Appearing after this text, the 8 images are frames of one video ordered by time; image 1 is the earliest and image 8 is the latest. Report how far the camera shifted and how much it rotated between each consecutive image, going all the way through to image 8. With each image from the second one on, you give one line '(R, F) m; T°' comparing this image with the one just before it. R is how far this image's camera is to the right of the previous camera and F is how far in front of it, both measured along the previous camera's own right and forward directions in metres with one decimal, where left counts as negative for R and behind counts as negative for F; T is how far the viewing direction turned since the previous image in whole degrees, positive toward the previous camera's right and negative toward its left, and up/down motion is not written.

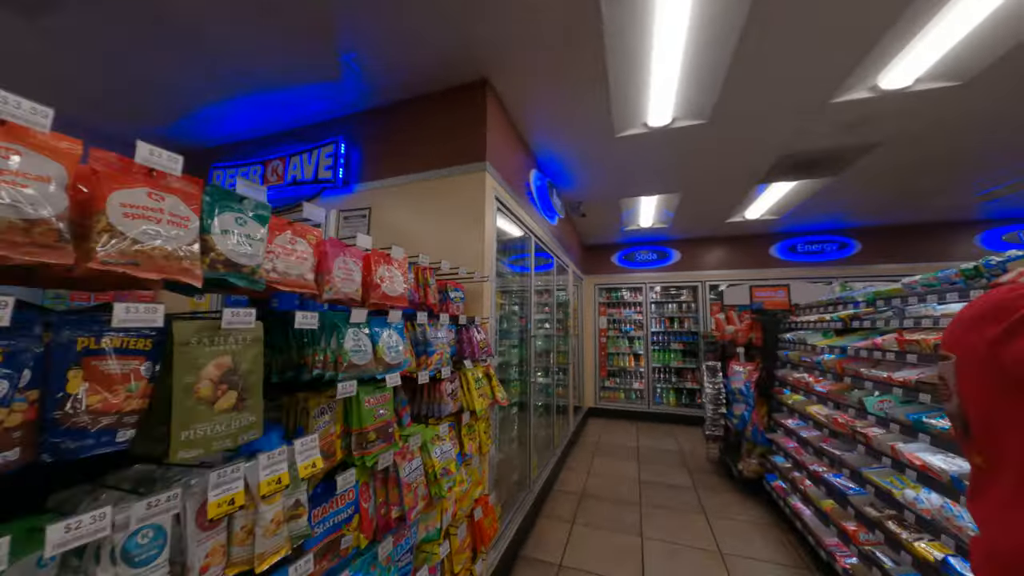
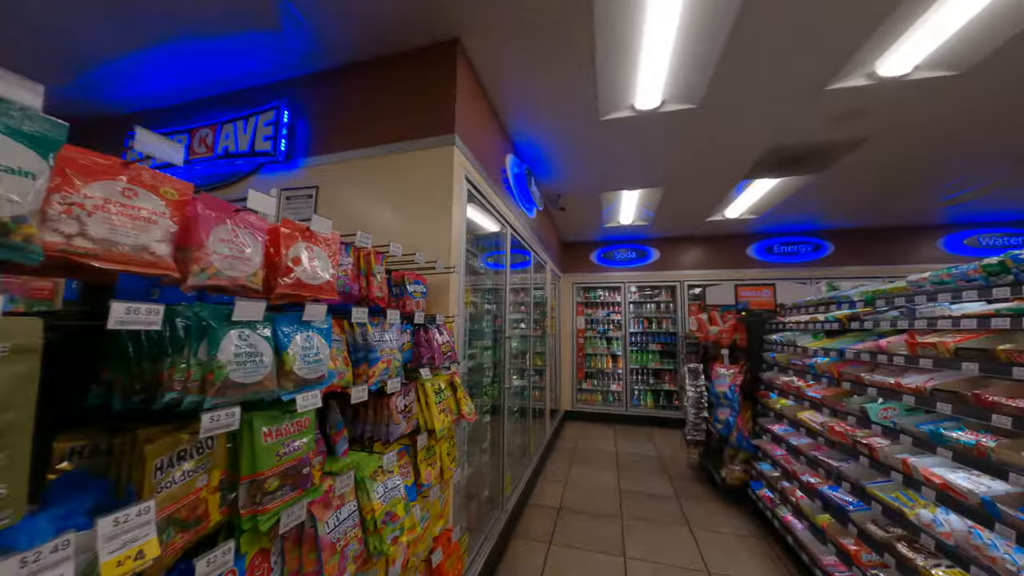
(0.0, +0.3) m; +4°
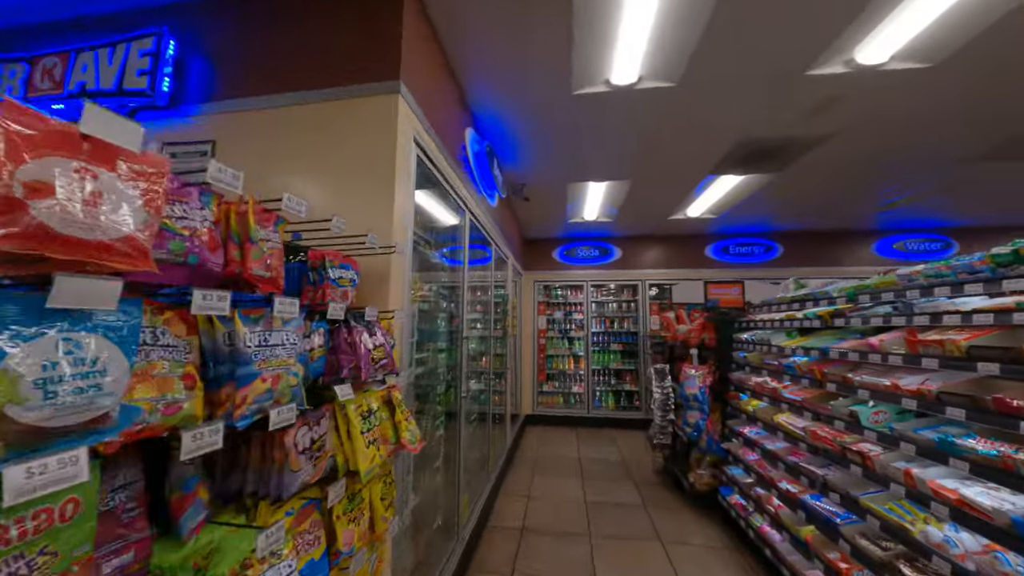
(0.0, +0.3) m; +7°
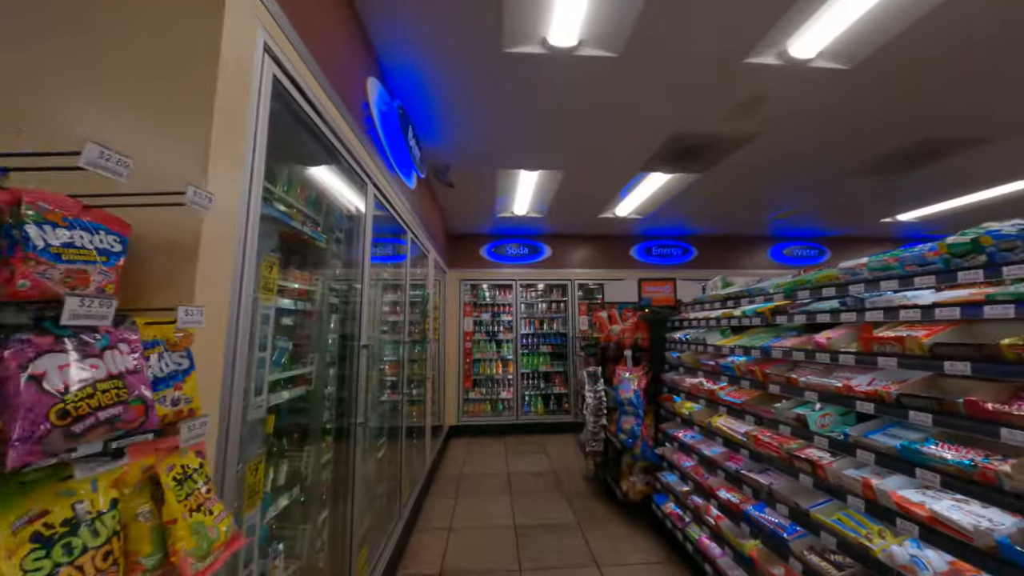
(+0.1, +0.4) m; +12°
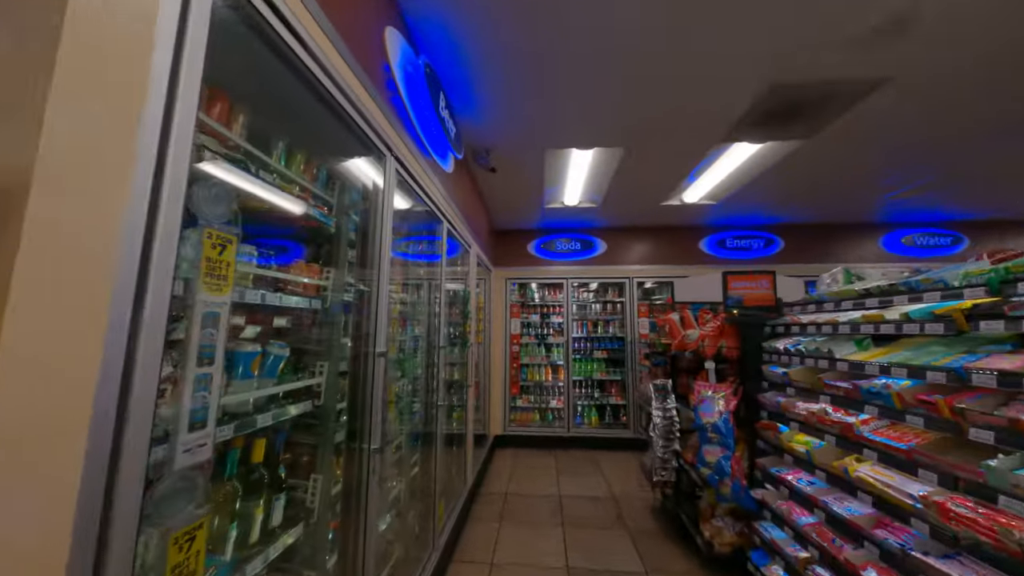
(0.0, +0.4) m; -8°
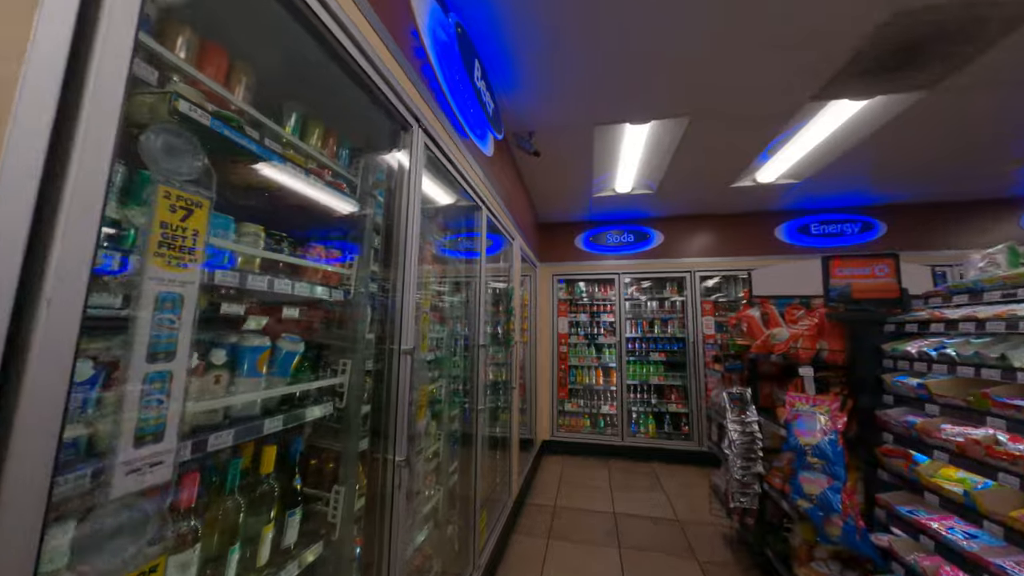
(0.0, +0.2) m; -8°
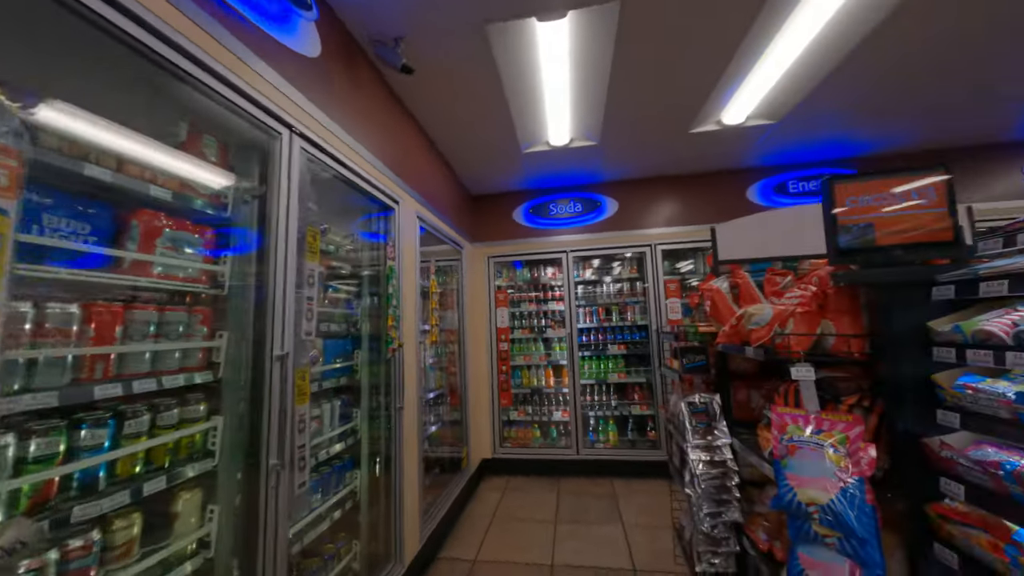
(+0.6, +0.8) m; +3°
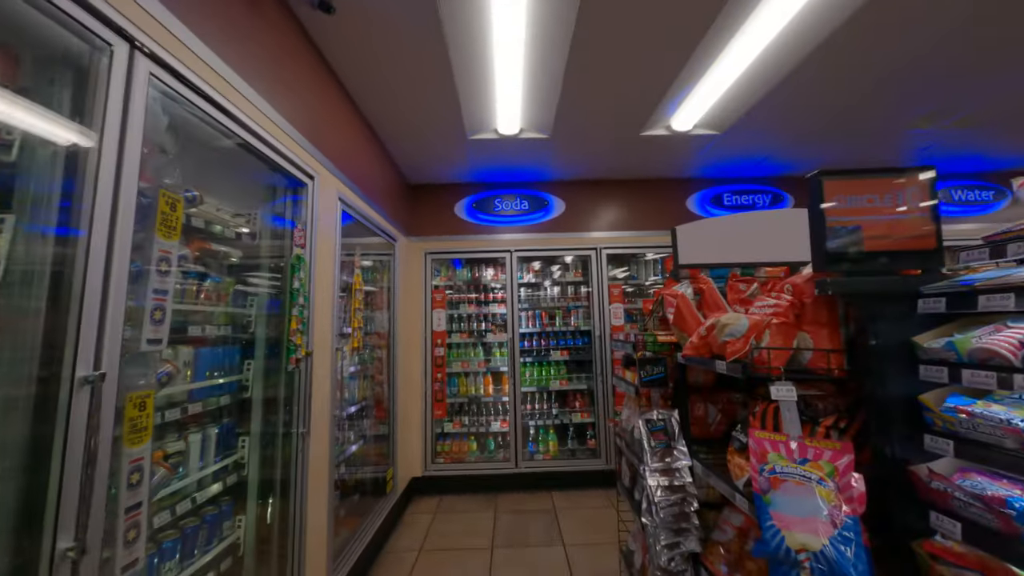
(0.0, +0.3) m; +10°
